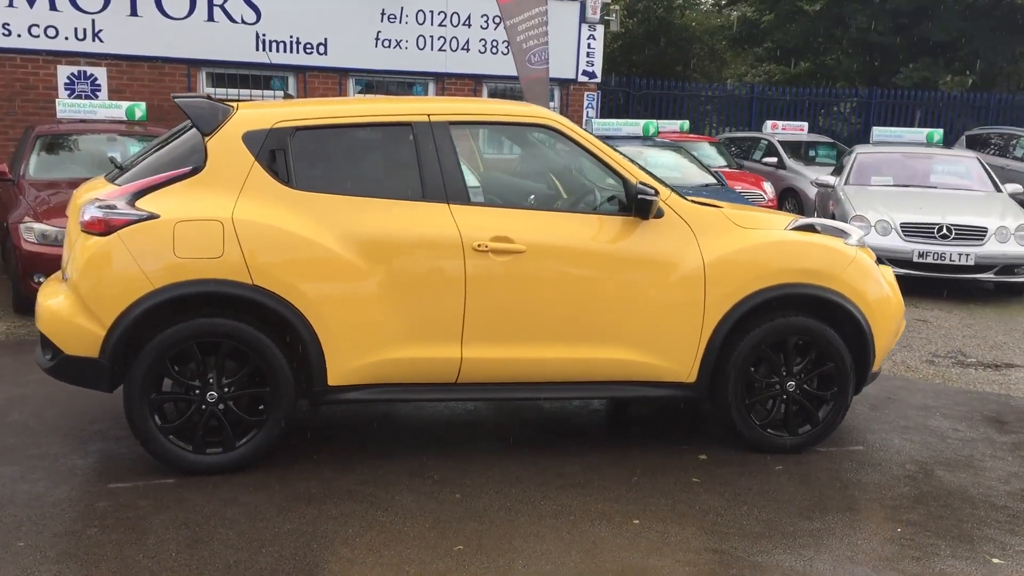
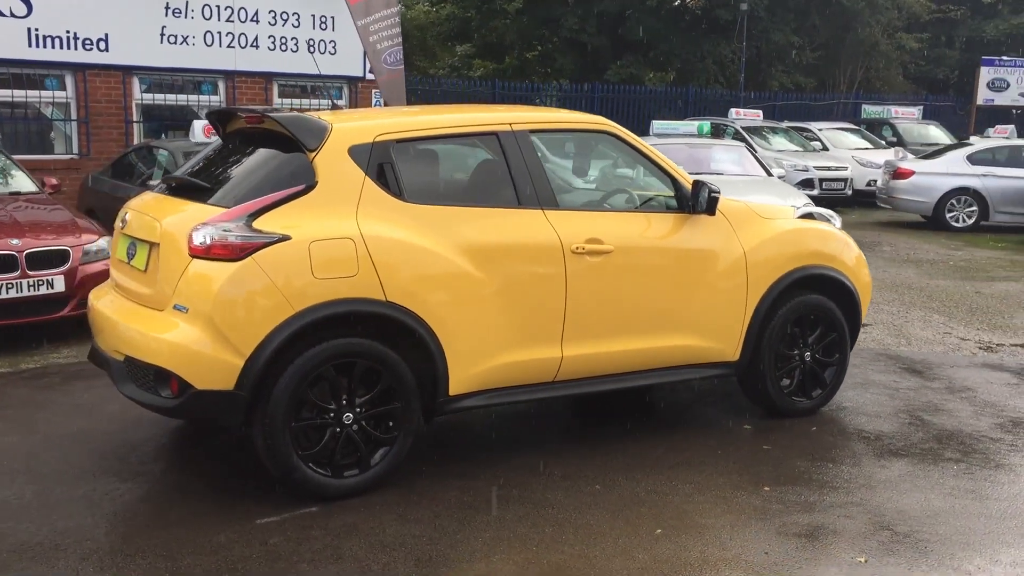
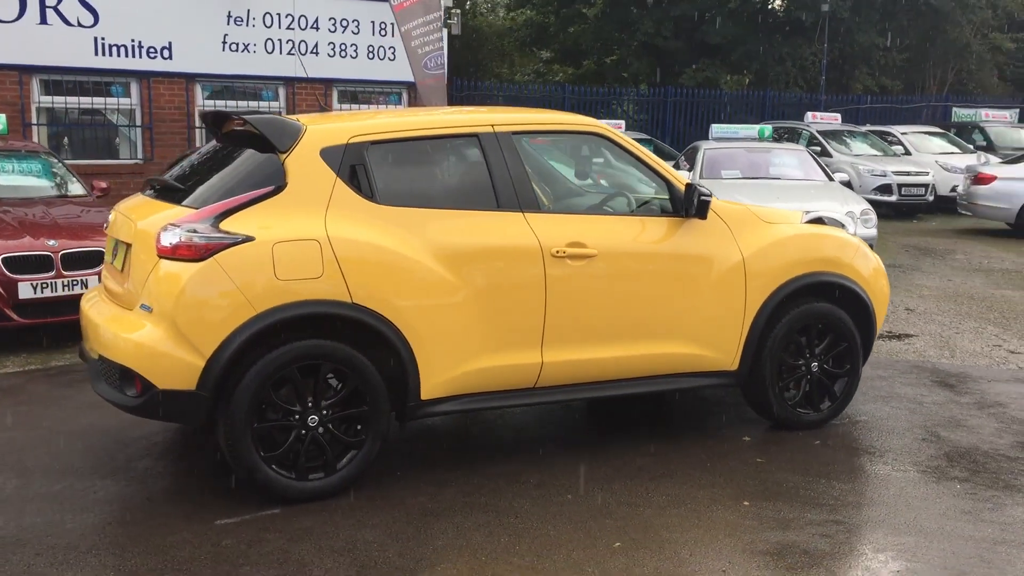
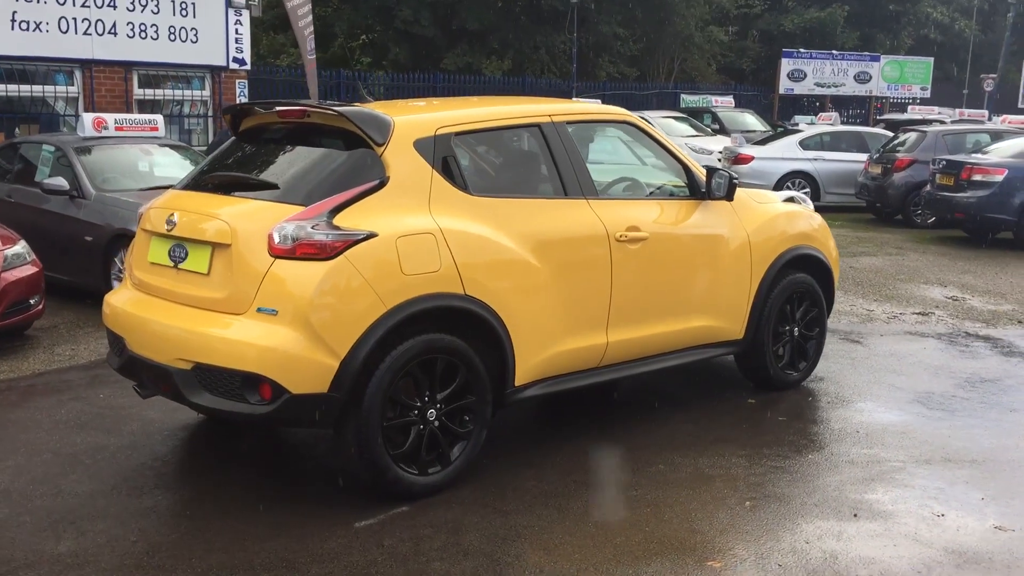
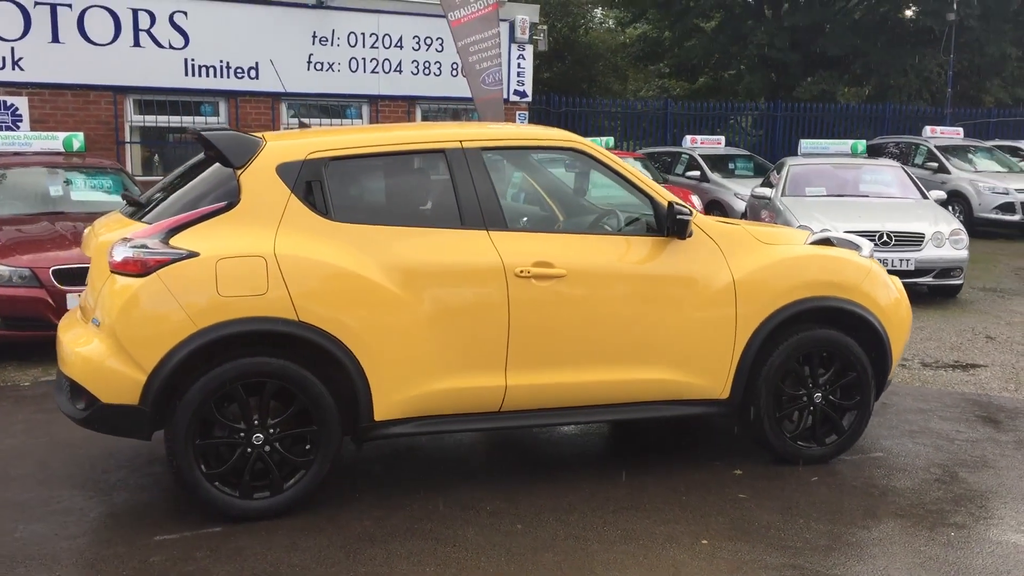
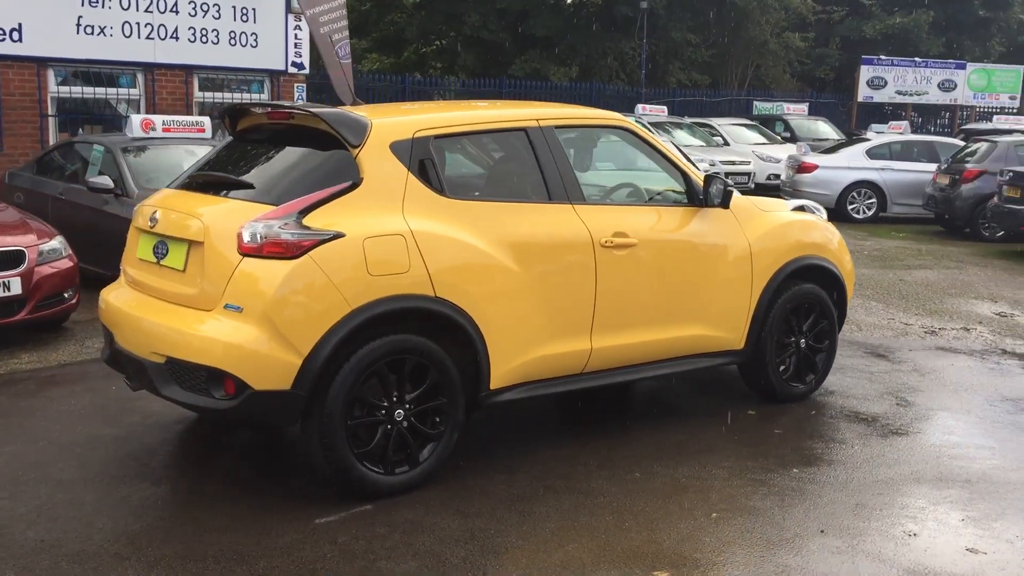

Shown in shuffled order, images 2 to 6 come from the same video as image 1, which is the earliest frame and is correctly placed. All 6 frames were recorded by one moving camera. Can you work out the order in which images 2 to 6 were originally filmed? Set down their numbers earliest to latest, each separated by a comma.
5, 3, 2, 6, 4
